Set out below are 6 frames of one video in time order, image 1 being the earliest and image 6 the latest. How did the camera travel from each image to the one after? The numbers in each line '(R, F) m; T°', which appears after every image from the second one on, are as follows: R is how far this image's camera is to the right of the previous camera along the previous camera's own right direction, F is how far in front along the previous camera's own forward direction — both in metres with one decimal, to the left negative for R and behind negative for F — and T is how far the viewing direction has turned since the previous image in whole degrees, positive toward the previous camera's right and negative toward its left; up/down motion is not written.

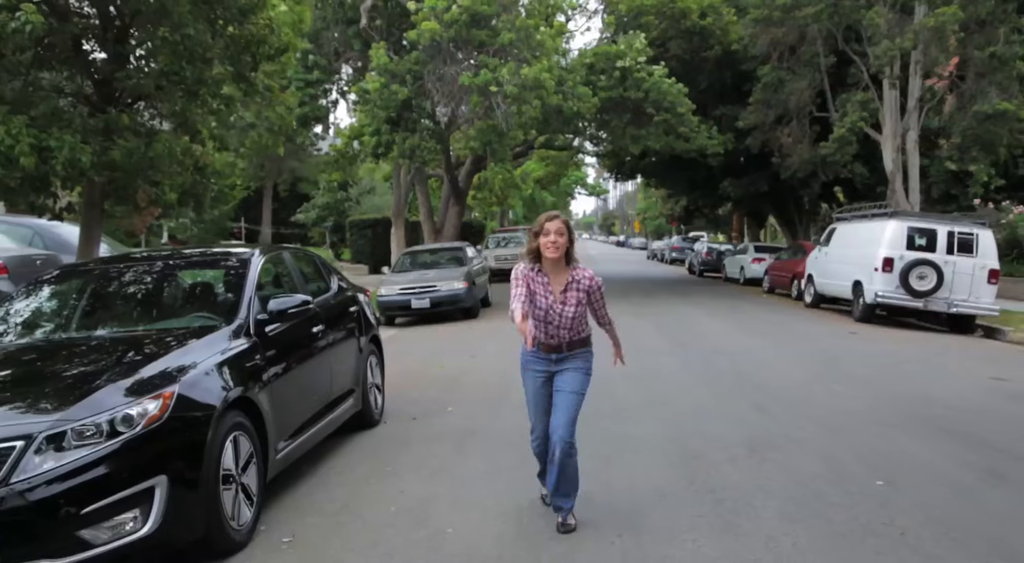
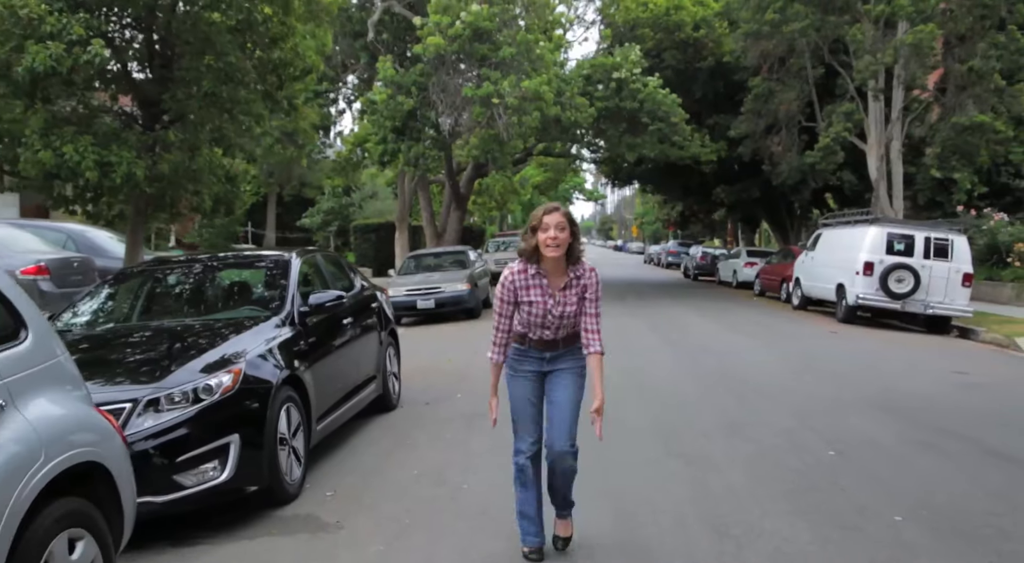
(-0.1, -1.0) m; 0°
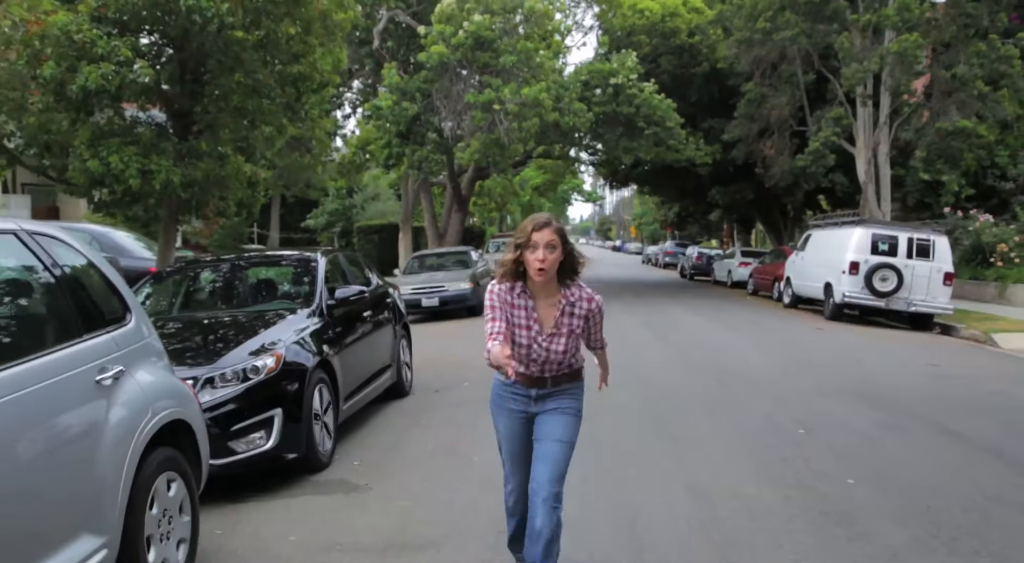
(0.0, -0.8) m; 0°
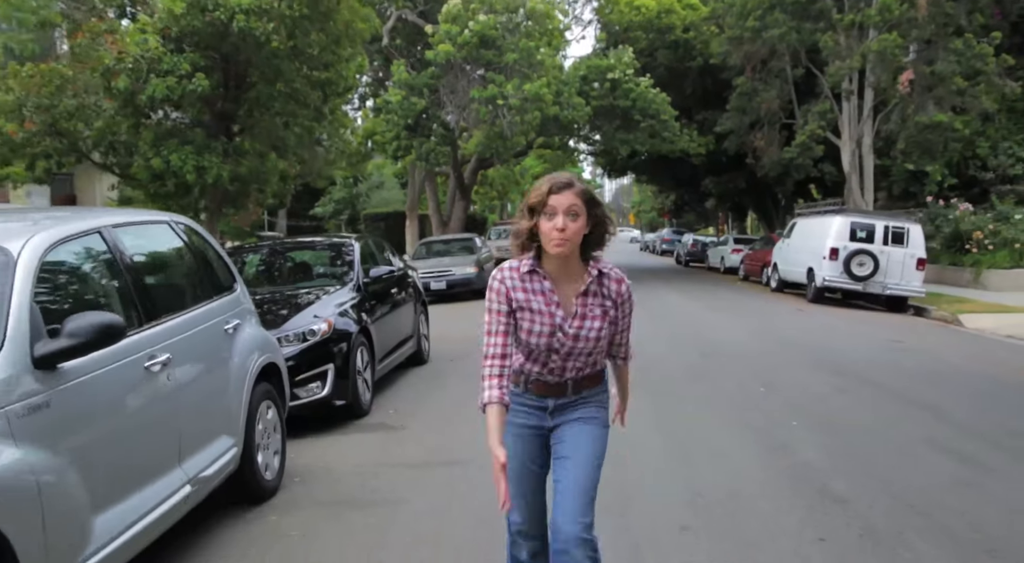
(-0.1, -1.4) m; 0°
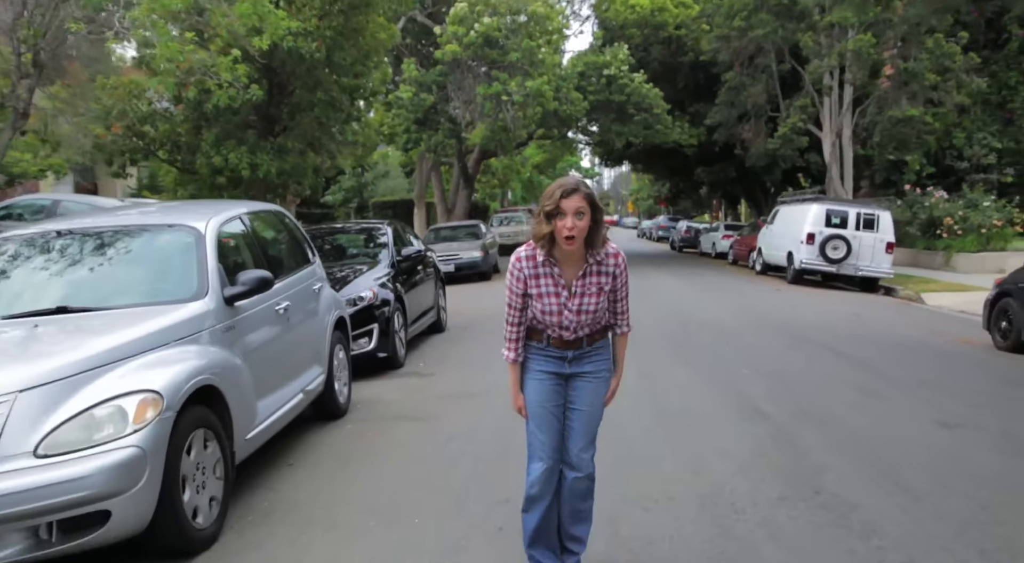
(-0.1, -1.8) m; 0°
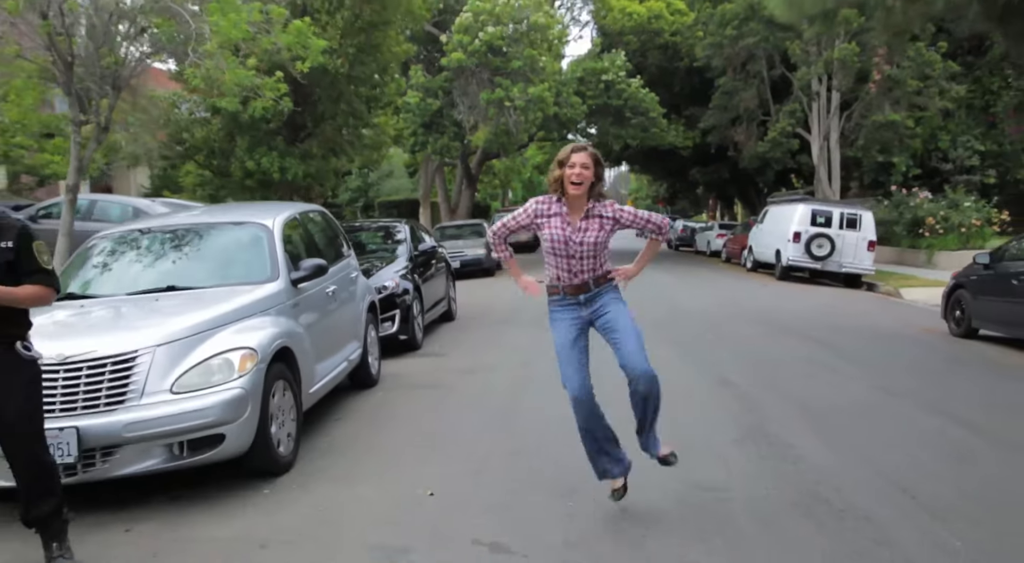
(-0.1, -1.3) m; 0°
